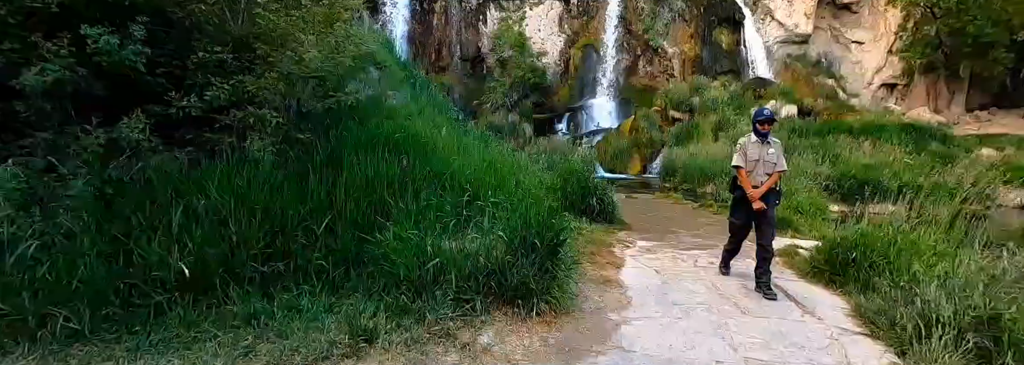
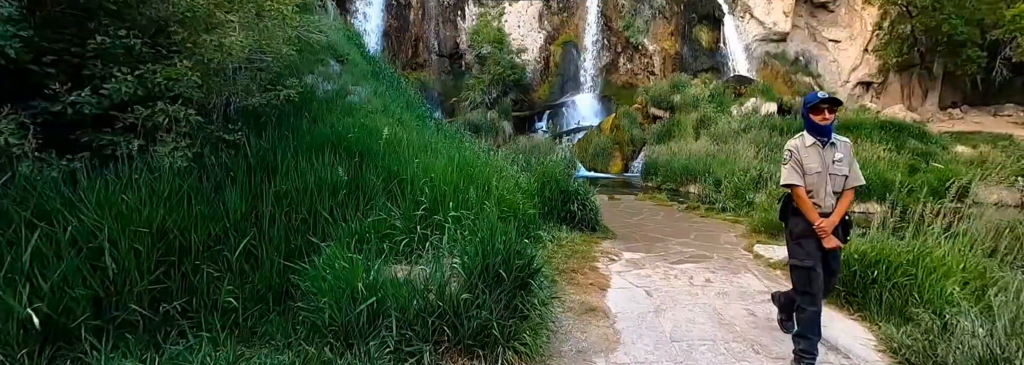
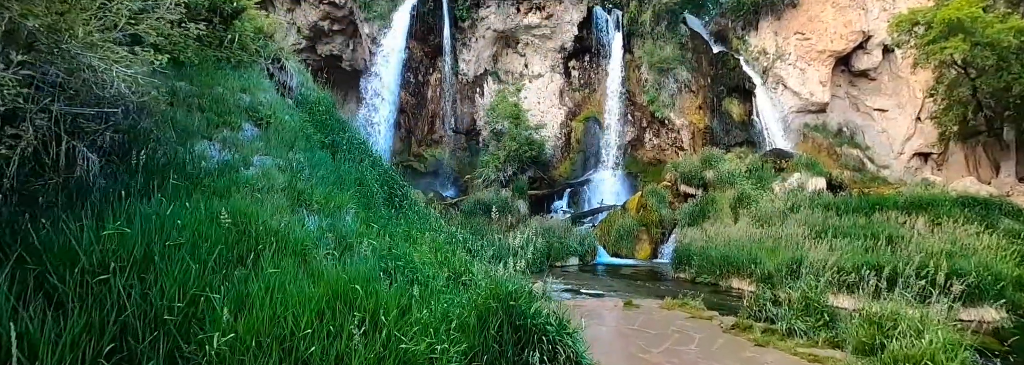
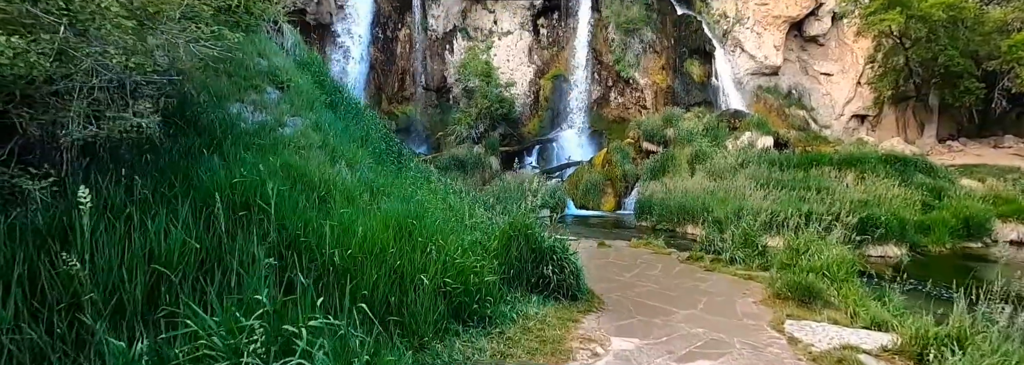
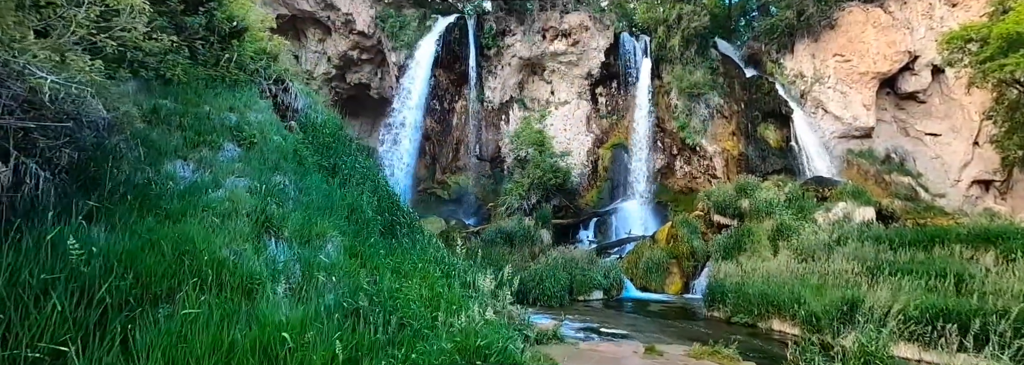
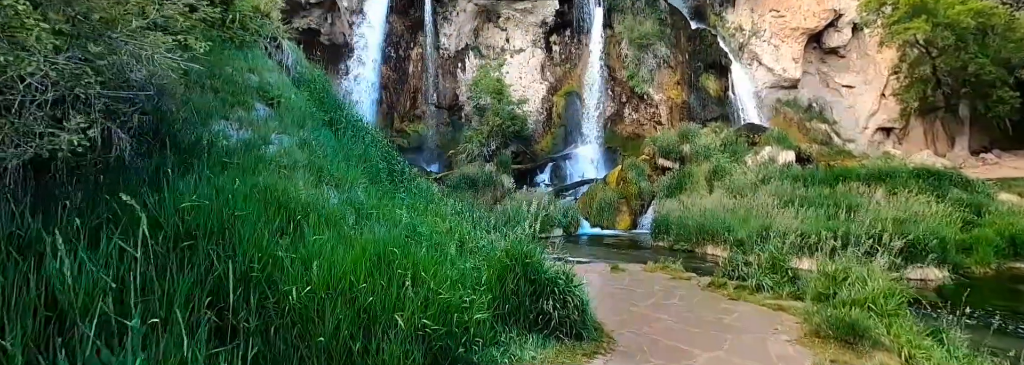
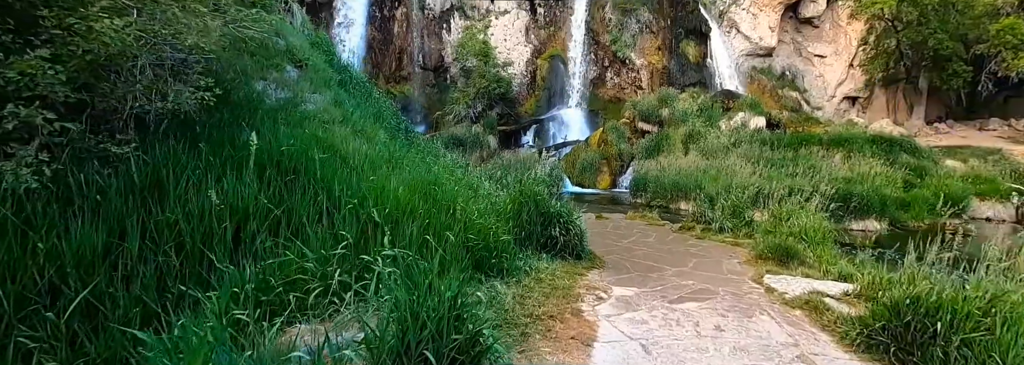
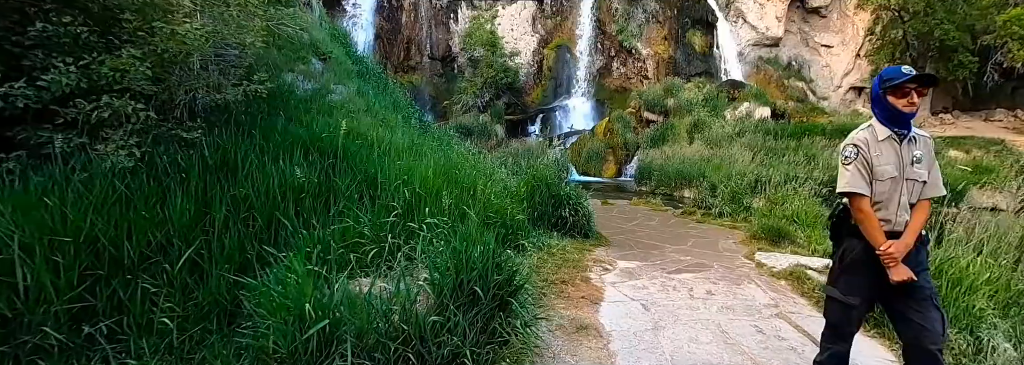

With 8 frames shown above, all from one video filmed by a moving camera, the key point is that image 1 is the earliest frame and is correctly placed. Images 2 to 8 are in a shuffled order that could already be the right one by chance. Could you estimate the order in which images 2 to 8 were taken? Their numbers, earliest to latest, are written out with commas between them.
2, 8, 7, 4, 6, 3, 5
